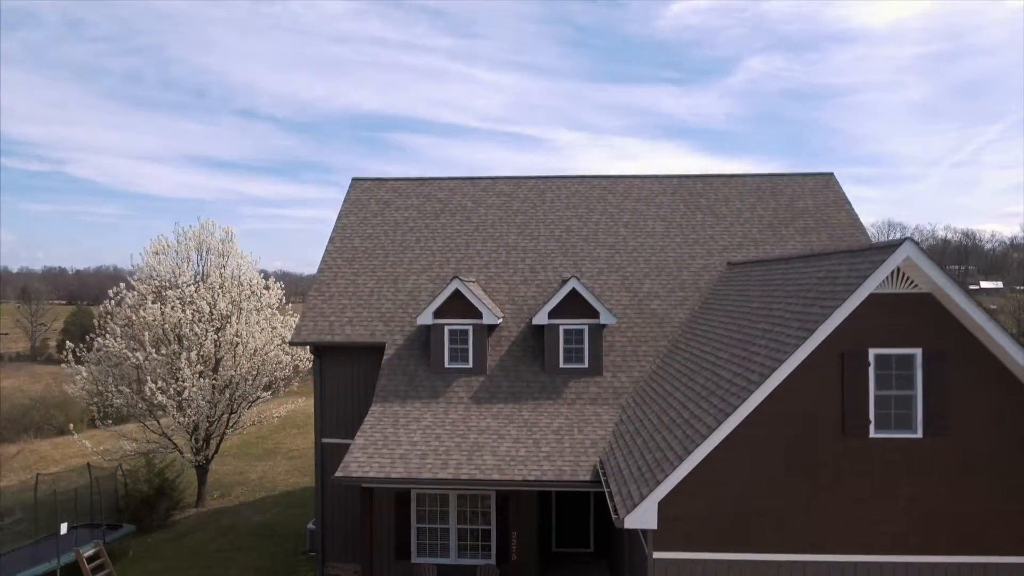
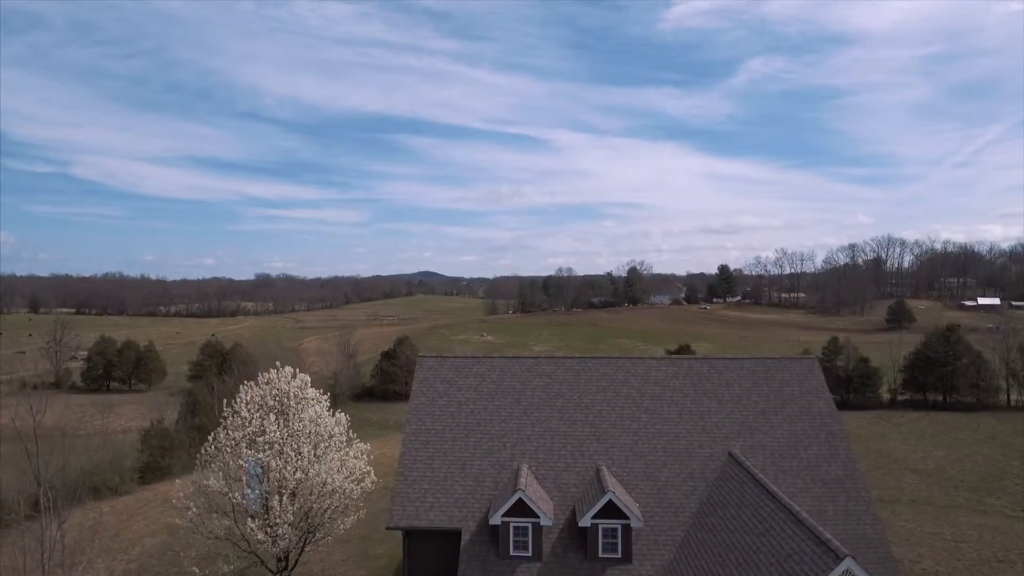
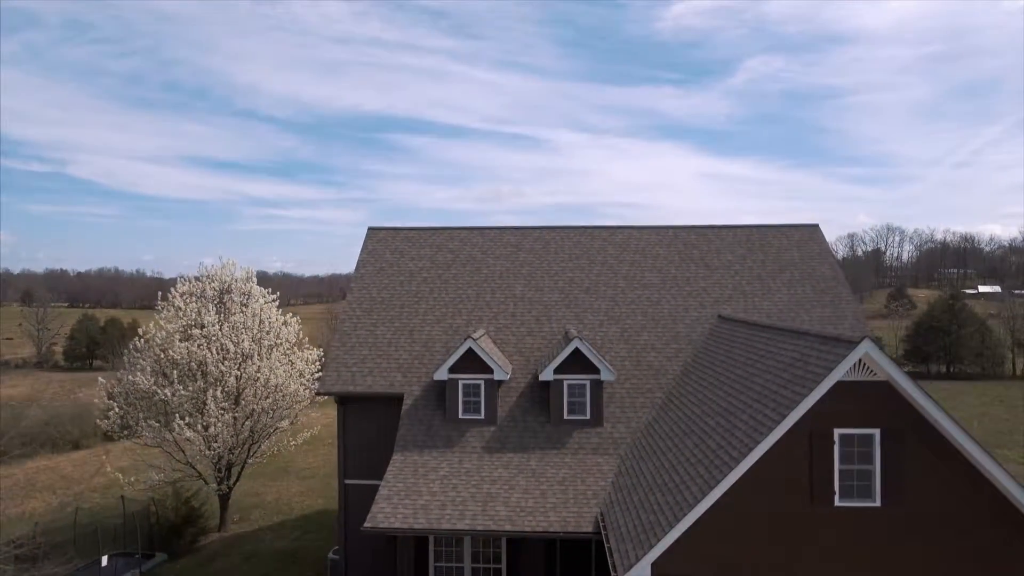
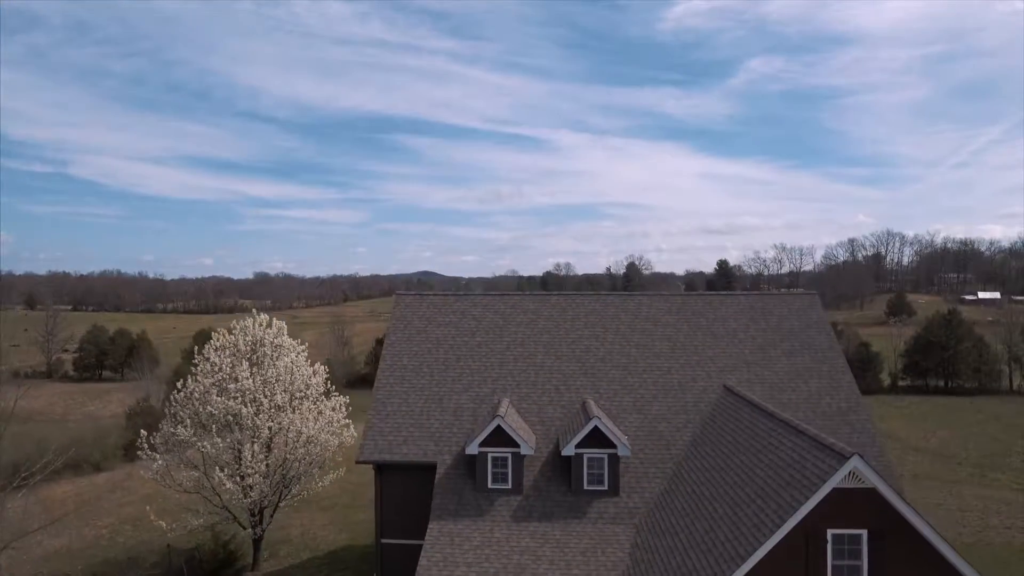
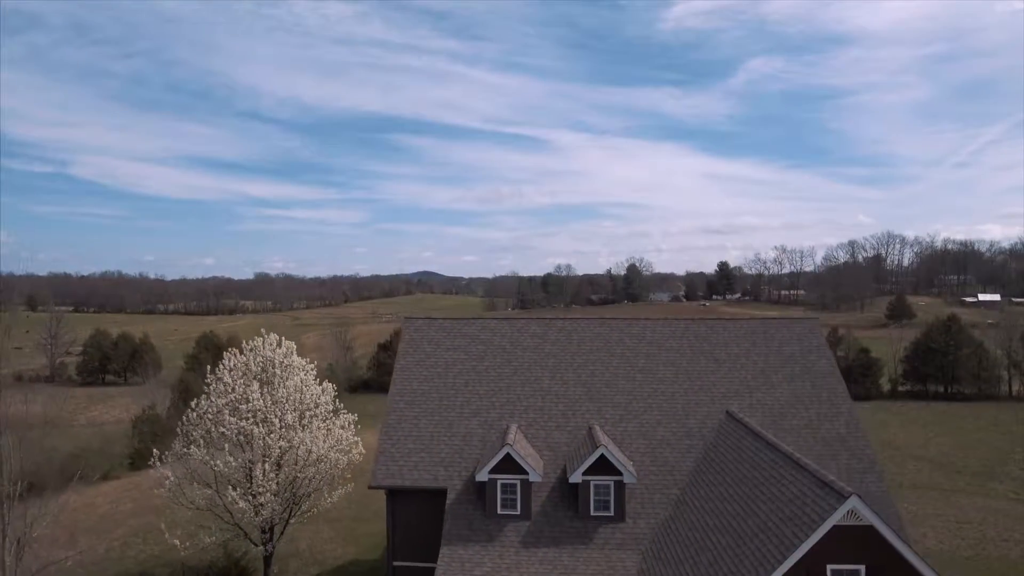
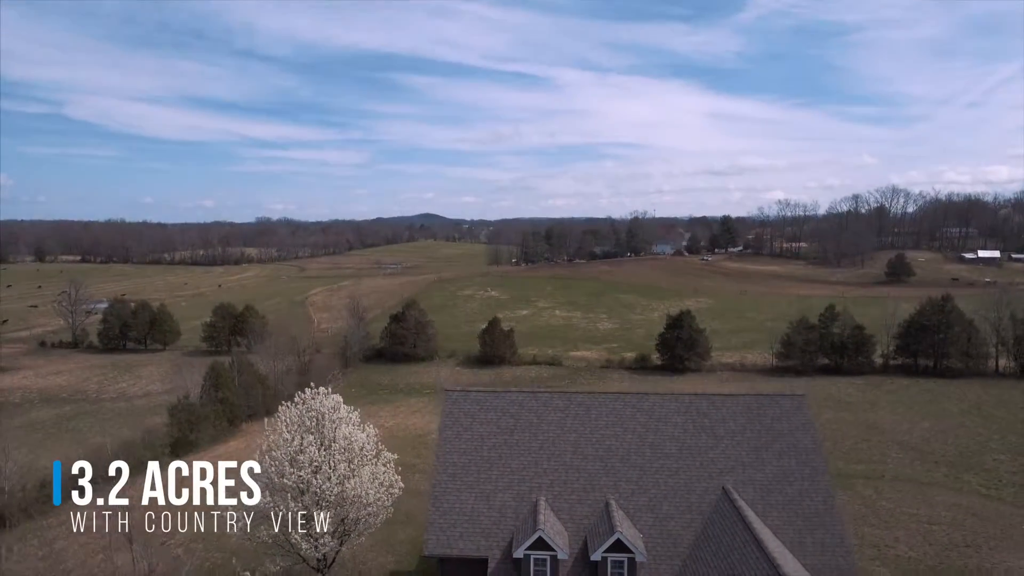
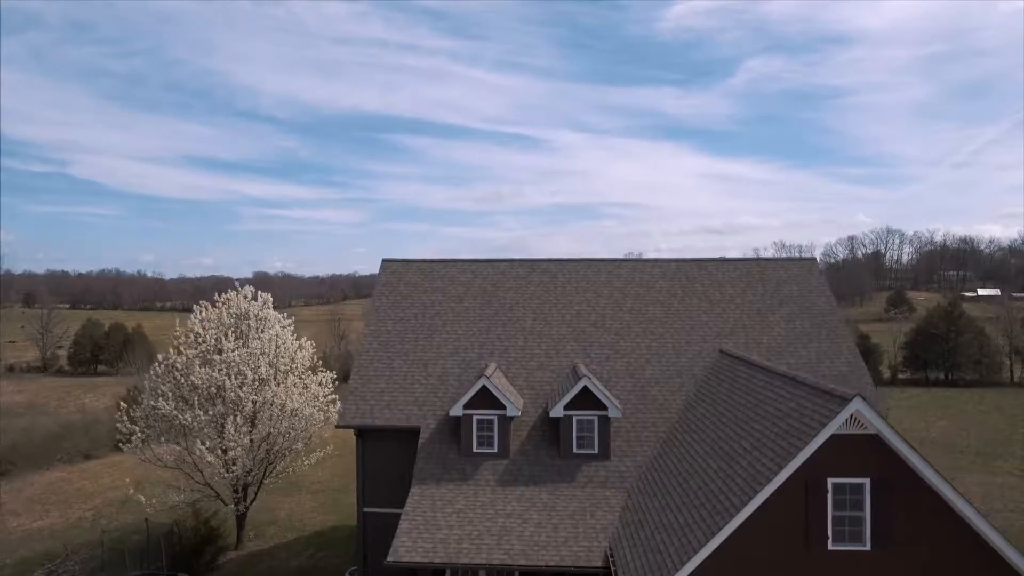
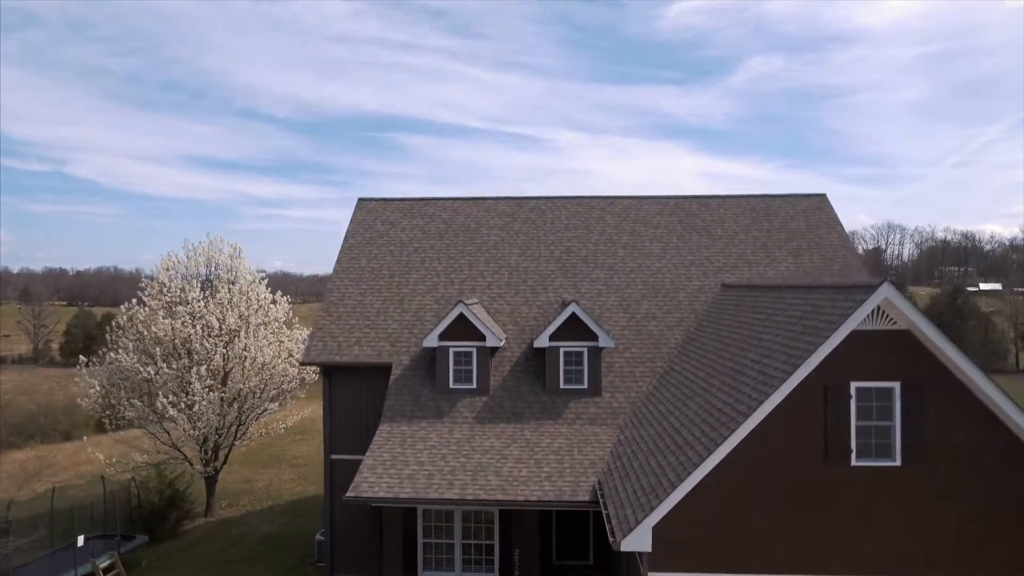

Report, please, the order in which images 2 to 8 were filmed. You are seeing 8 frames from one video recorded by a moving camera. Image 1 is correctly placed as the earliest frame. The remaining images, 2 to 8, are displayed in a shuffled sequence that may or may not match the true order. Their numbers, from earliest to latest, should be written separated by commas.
8, 3, 7, 4, 5, 2, 6
